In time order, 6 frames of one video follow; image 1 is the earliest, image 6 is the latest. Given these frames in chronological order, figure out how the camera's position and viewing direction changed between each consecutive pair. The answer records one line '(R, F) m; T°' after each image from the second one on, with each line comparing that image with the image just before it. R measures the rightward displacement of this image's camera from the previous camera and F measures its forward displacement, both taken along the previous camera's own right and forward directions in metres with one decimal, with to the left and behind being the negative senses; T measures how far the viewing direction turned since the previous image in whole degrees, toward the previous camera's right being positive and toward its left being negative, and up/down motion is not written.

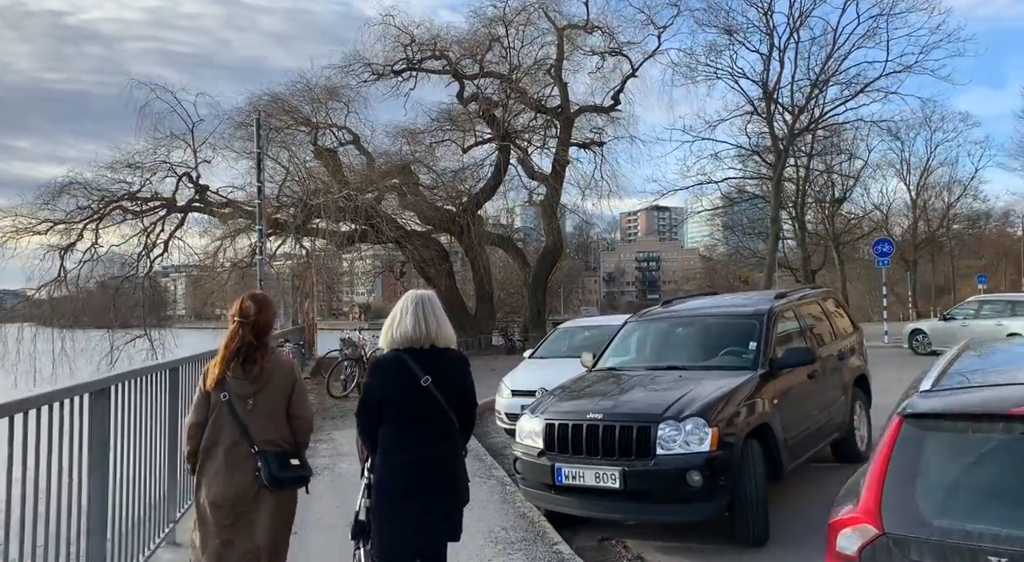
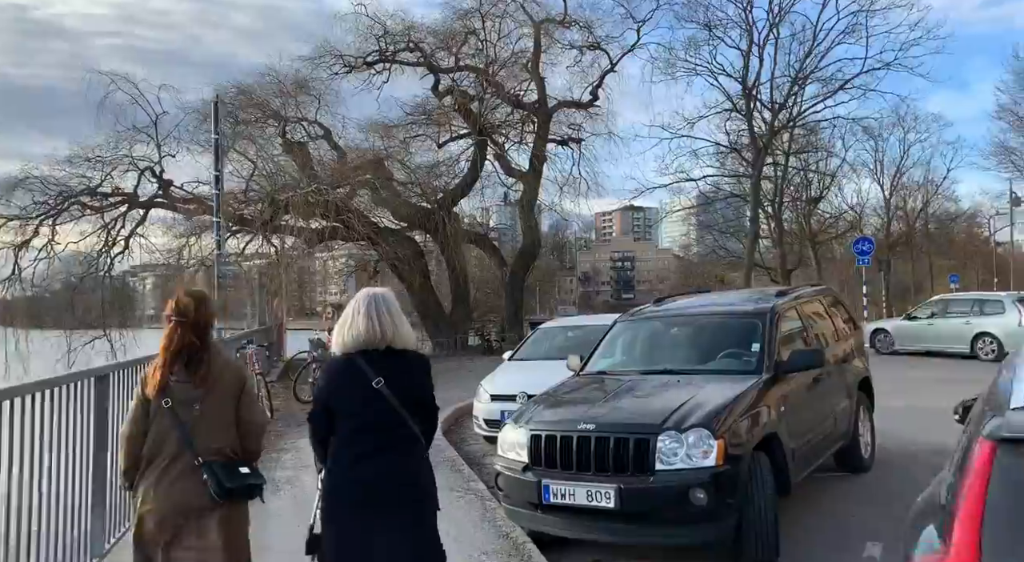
(0.0, +0.5) m; +2°
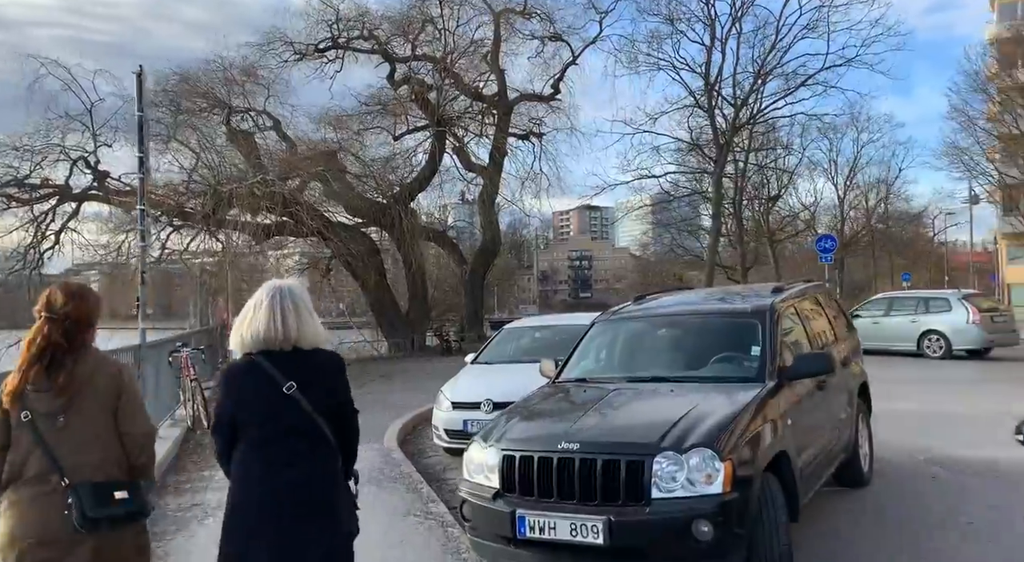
(-0.1, +0.7) m; +3°
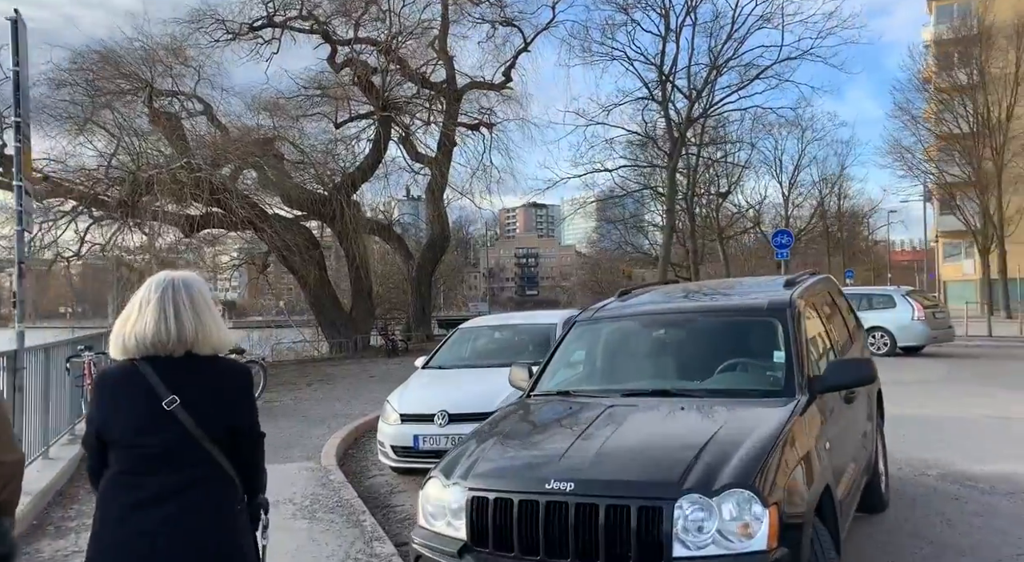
(-0.1, +1.0) m; +4°
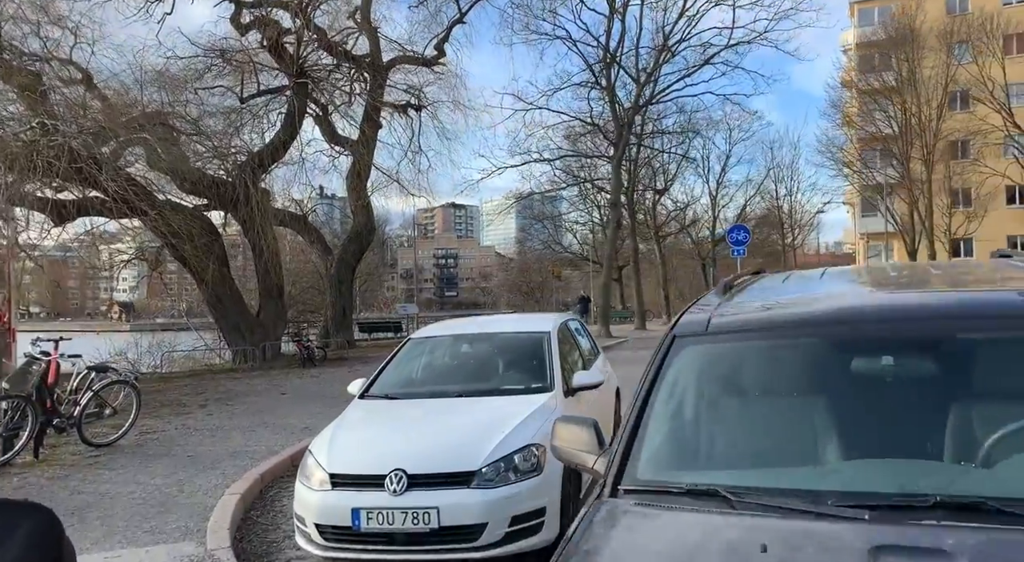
(-0.4, +2.3) m; +6°
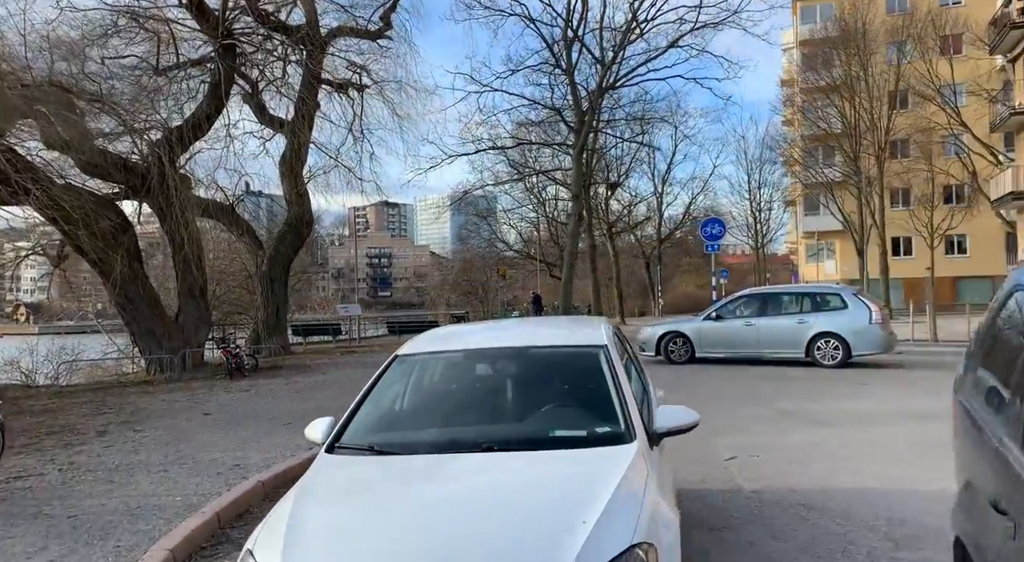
(-0.5, +1.8) m; +5°
